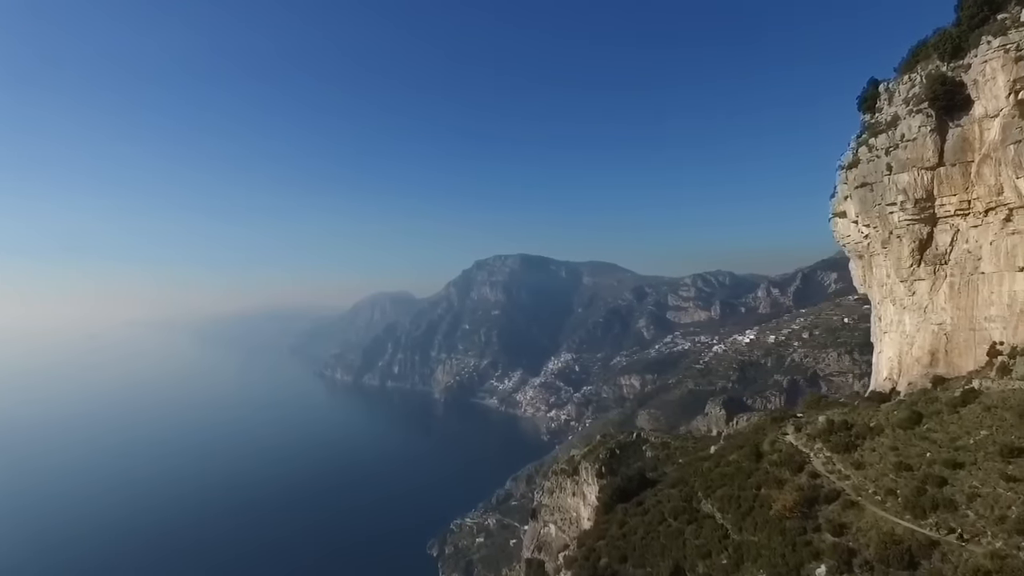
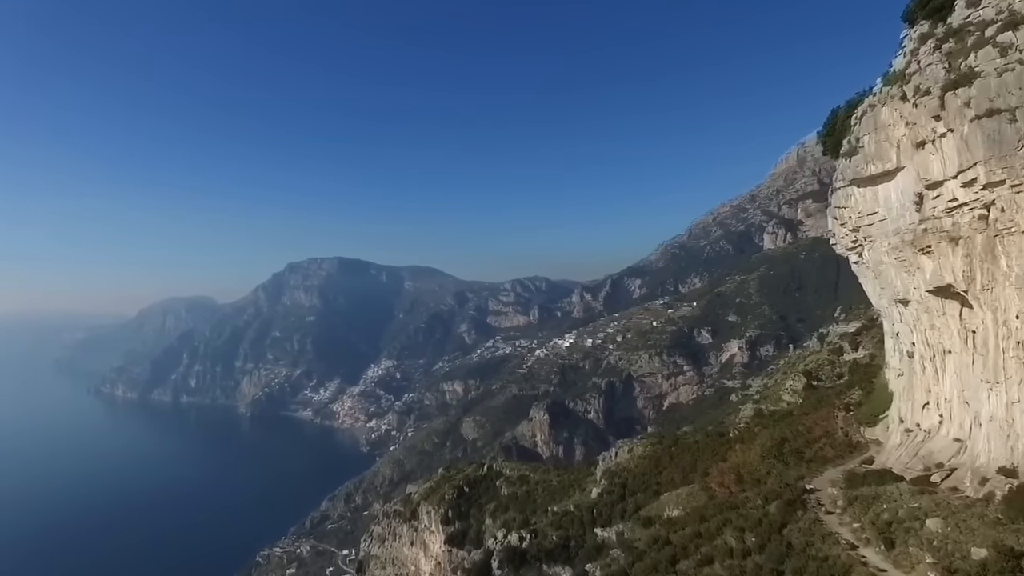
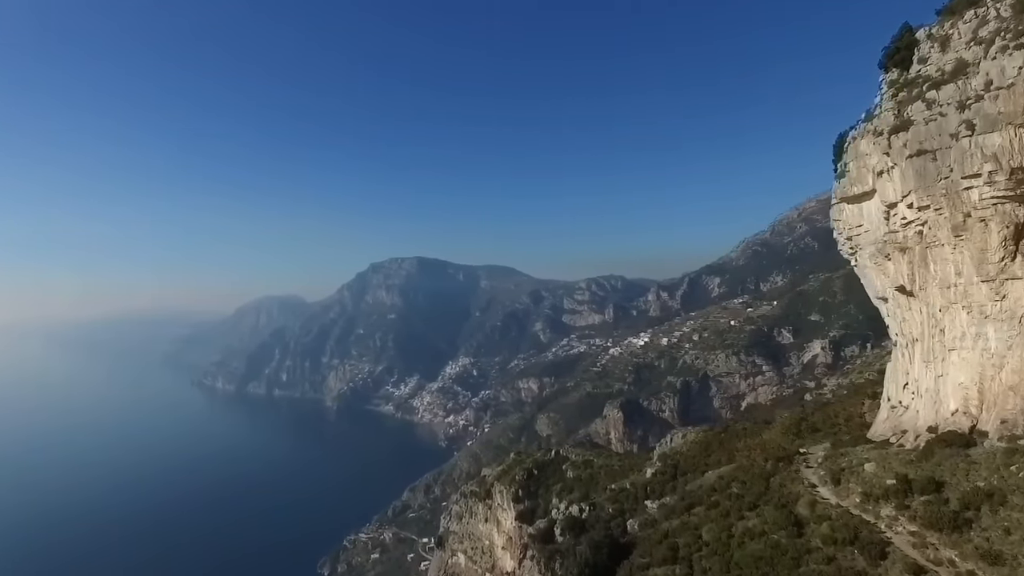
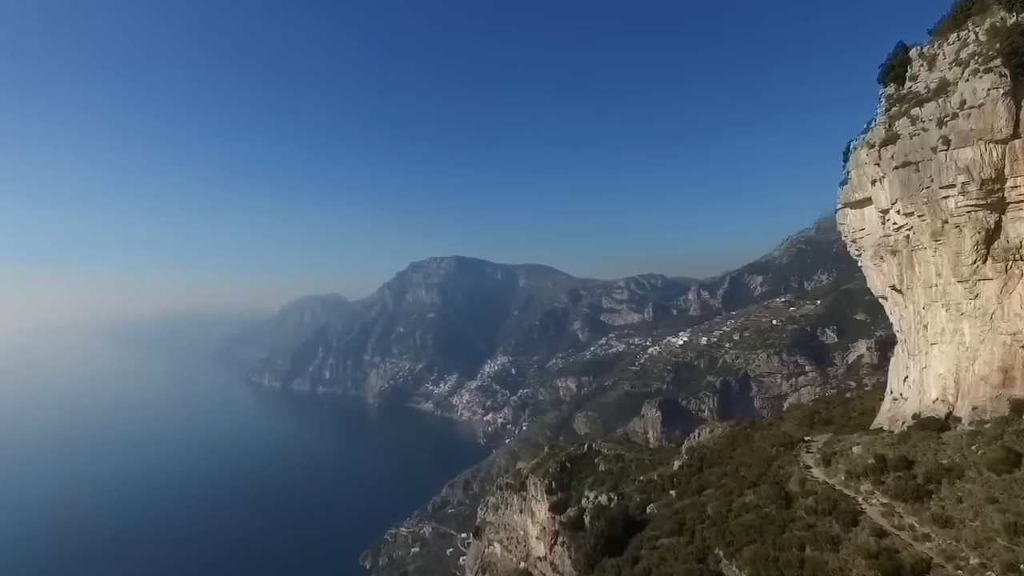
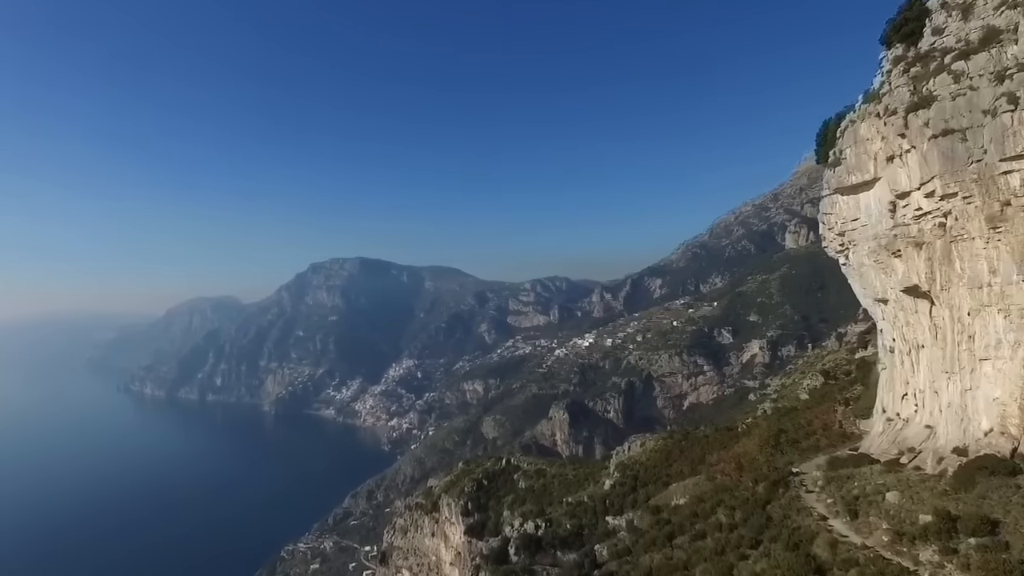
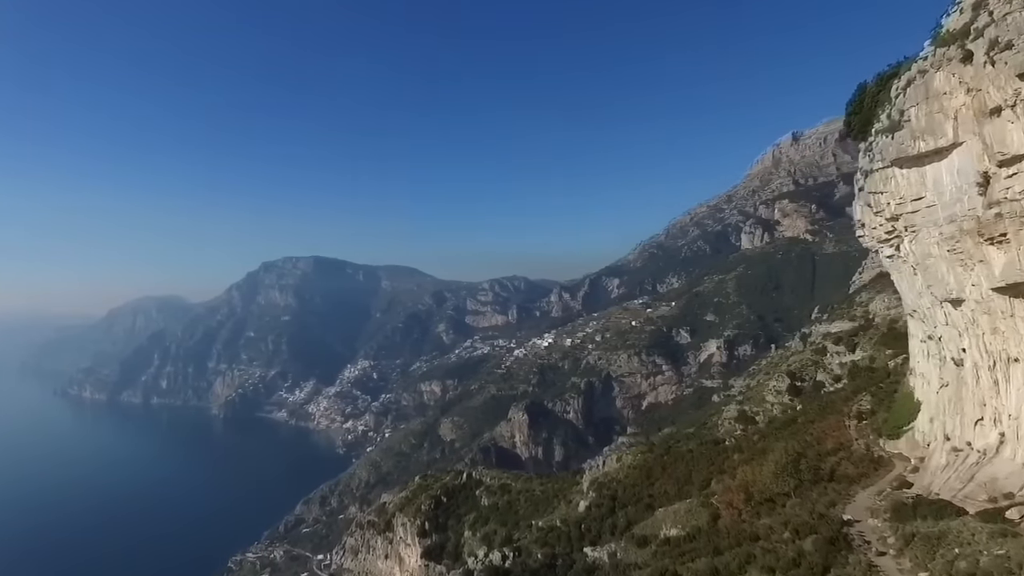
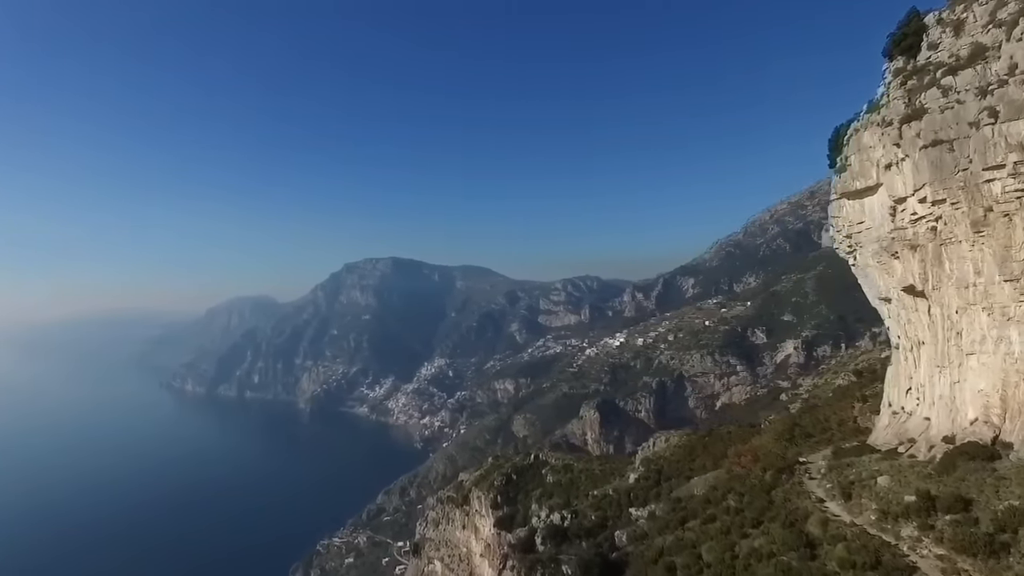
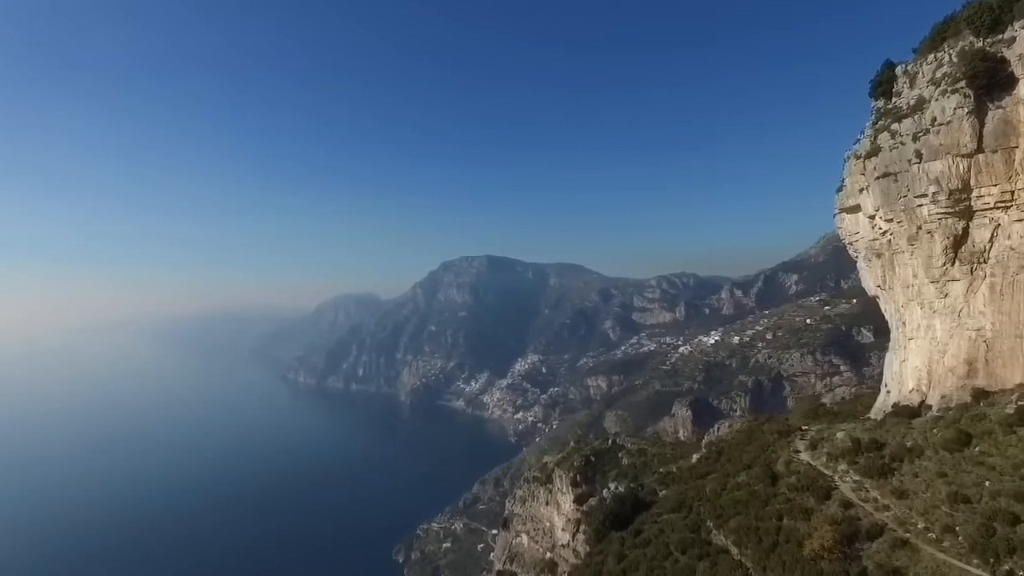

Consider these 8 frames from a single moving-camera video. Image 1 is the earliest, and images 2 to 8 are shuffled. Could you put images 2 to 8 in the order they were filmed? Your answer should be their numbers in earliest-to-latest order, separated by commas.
8, 4, 3, 7, 5, 2, 6
